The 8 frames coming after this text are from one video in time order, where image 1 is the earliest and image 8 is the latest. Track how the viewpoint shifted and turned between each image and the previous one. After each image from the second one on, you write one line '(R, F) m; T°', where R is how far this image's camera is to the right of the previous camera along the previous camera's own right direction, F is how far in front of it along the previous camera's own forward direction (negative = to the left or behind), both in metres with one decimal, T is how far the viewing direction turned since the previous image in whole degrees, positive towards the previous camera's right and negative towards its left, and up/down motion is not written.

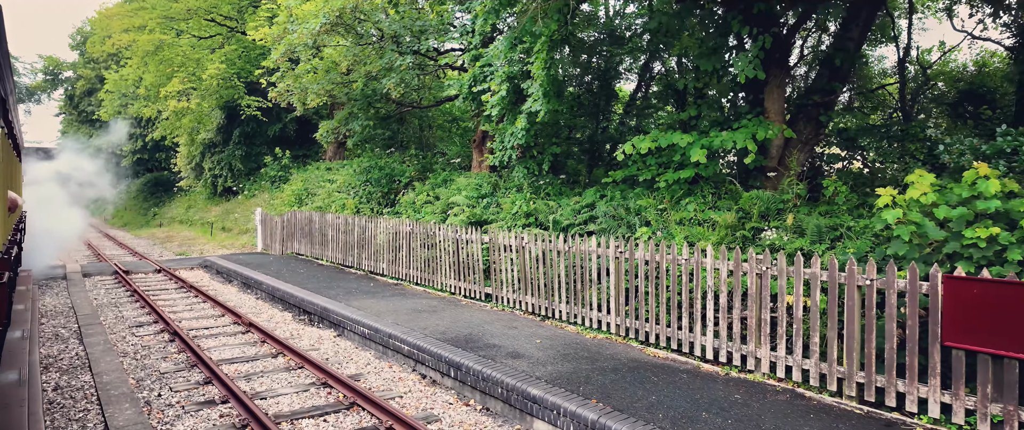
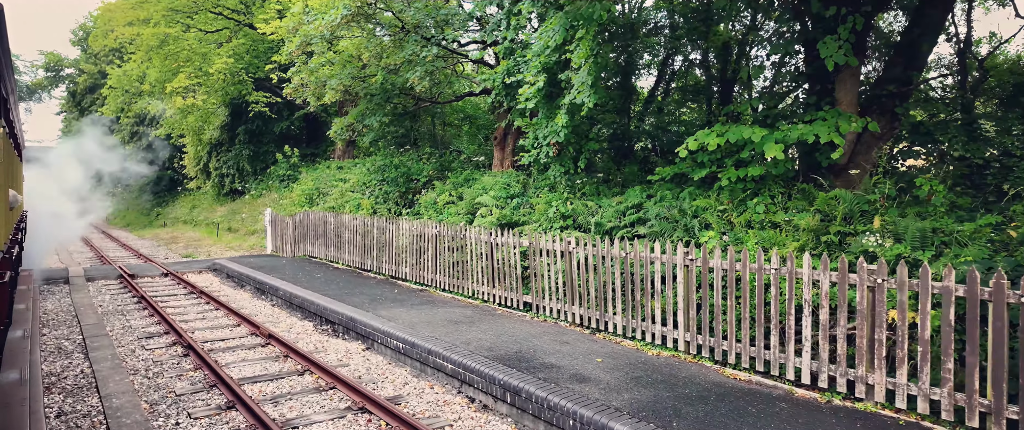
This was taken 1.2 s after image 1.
(-0.6, +0.8) m; 0°
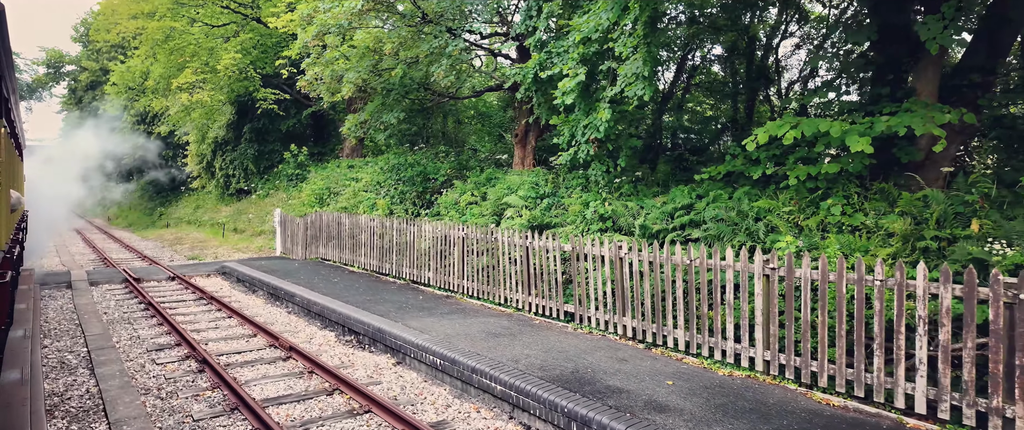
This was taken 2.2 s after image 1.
(-0.5, +0.7) m; 0°
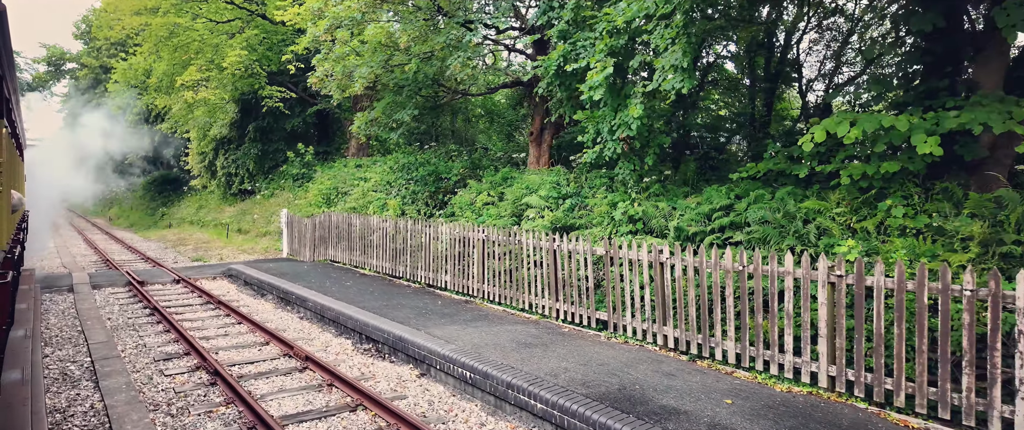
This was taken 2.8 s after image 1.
(-0.3, +0.5) m; 0°
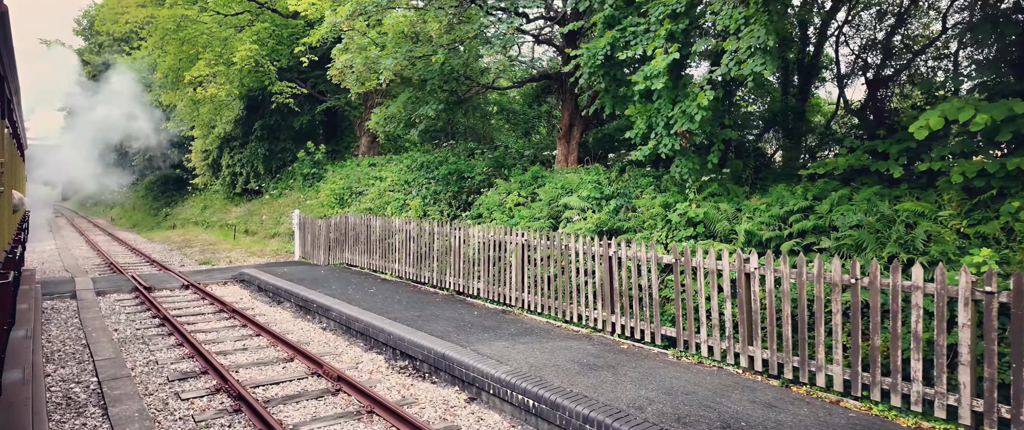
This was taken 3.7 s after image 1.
(-0.6, +0.8) m; 0°
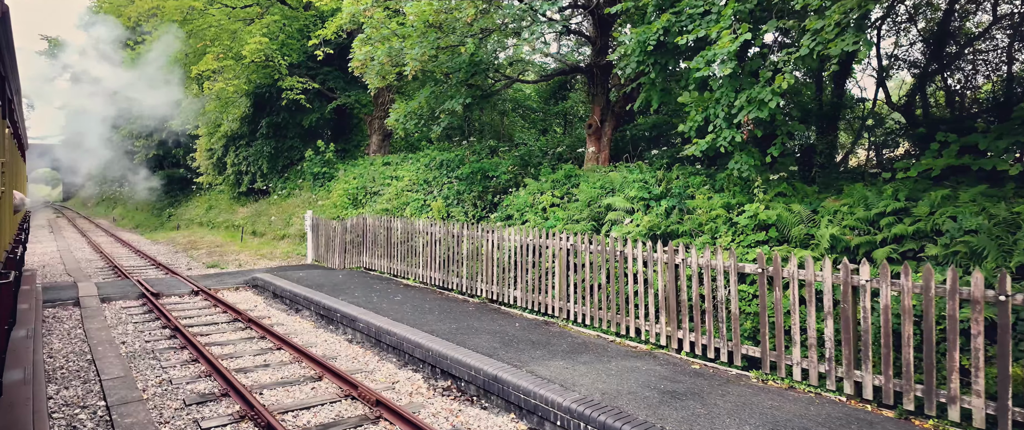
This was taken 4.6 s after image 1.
(-0.6, +0.8) m; 0°
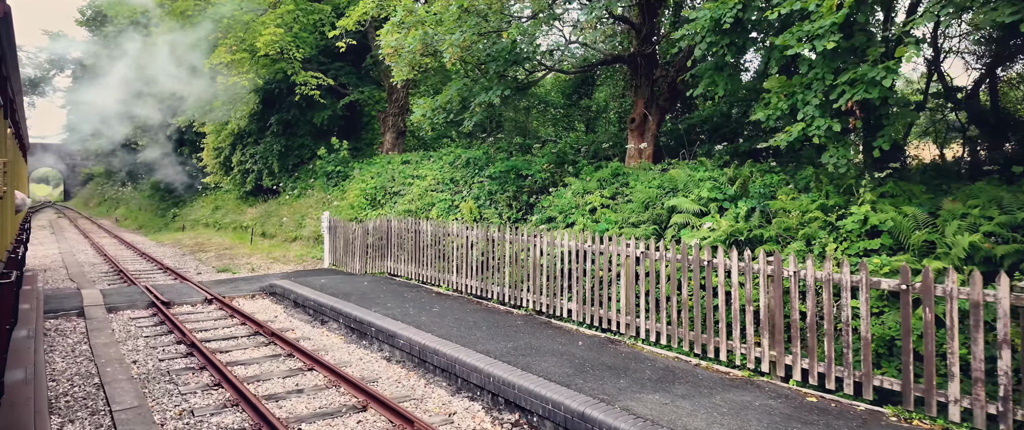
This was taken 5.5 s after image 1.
(-0.7, +1.0) m; 0°
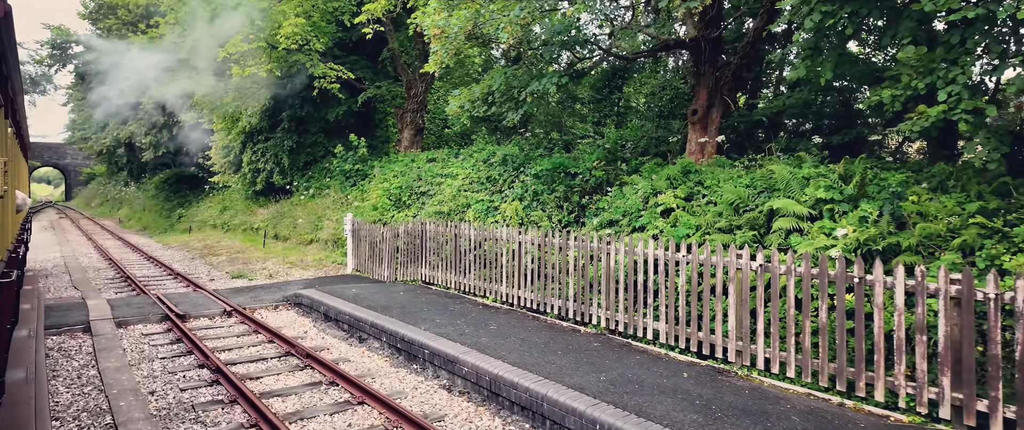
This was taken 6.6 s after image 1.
(-0.9, +1.2) m; 0°
